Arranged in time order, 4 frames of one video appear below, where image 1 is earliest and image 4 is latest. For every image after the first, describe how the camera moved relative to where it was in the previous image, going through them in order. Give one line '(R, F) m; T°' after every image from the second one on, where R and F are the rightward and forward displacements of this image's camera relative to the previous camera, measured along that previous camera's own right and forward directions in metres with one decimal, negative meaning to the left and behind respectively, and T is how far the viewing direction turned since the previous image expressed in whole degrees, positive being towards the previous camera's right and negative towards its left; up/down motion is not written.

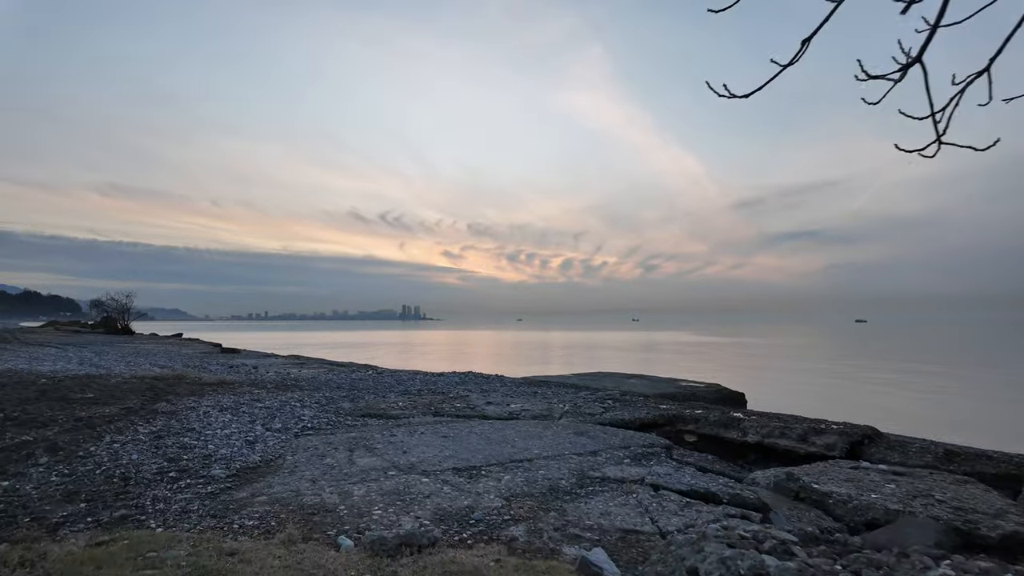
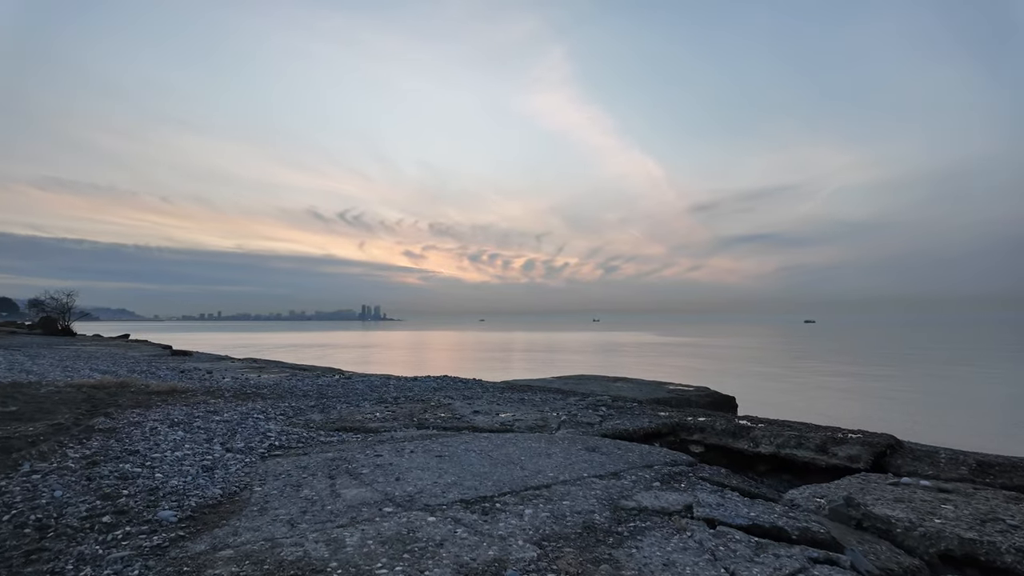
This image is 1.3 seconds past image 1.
(-0.6, +1.2) m; +4°
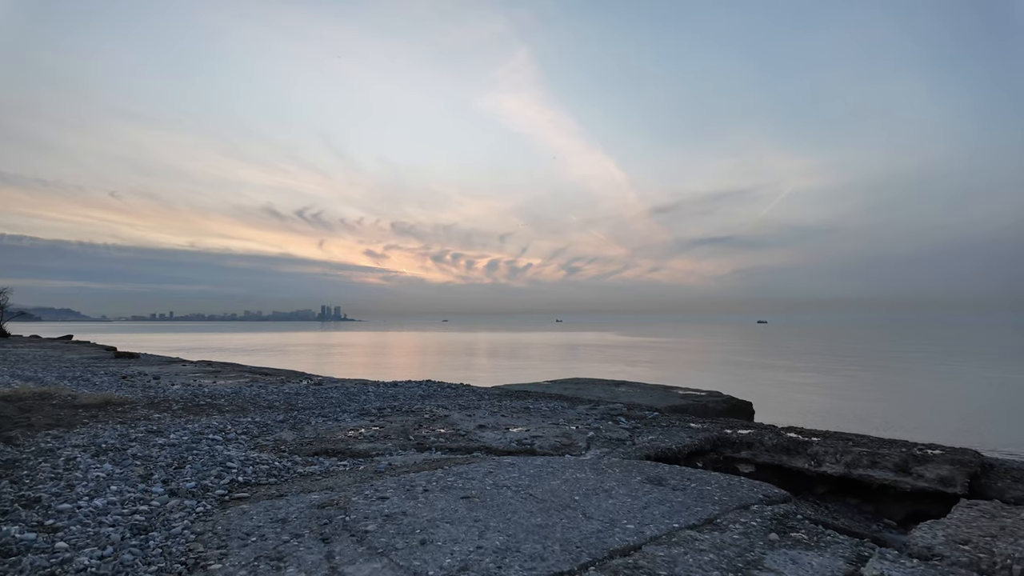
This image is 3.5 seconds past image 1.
(-0.9, +2.1) m; +4°
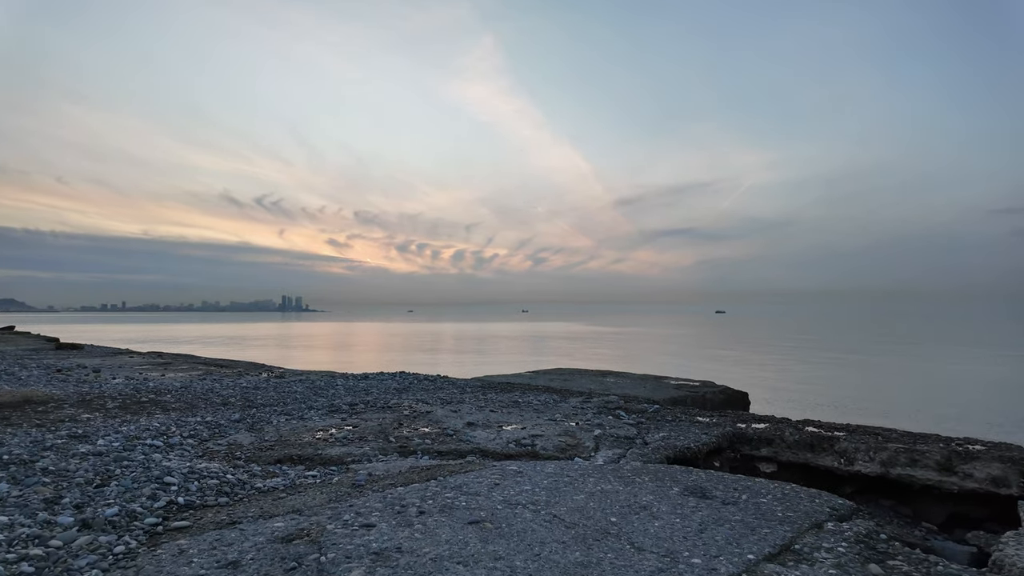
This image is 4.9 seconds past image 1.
(-0.5, +1.3) m; +3°
